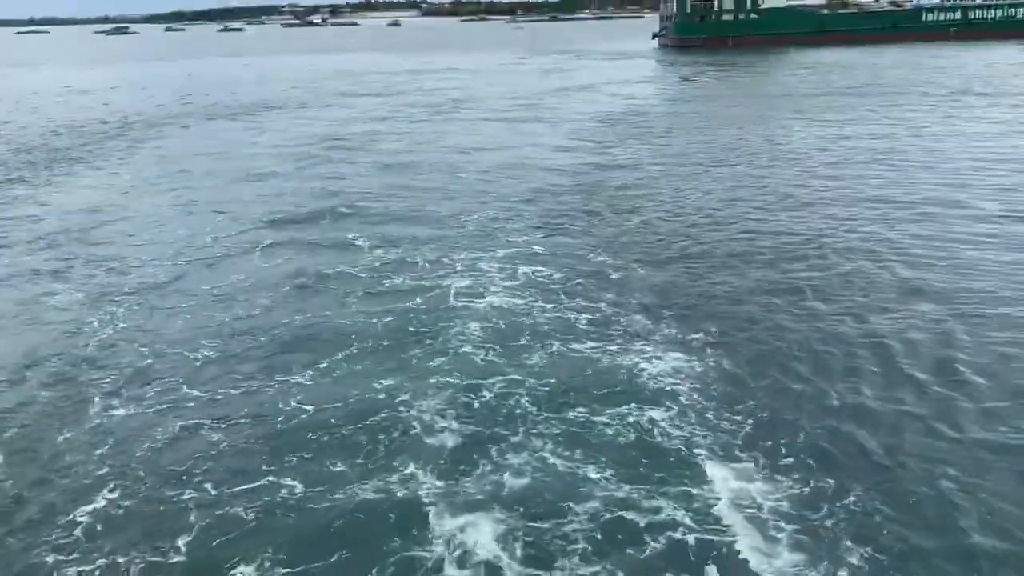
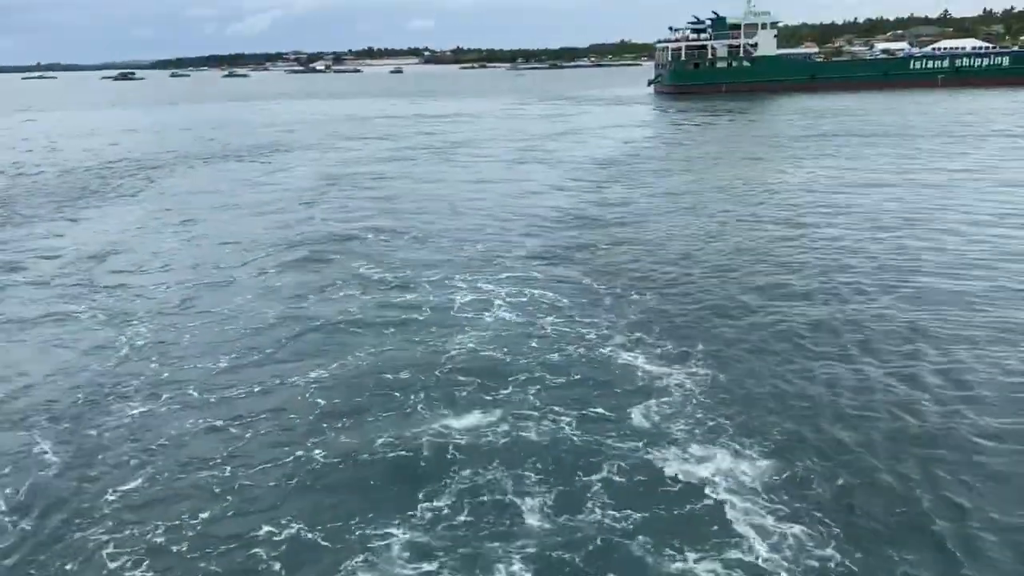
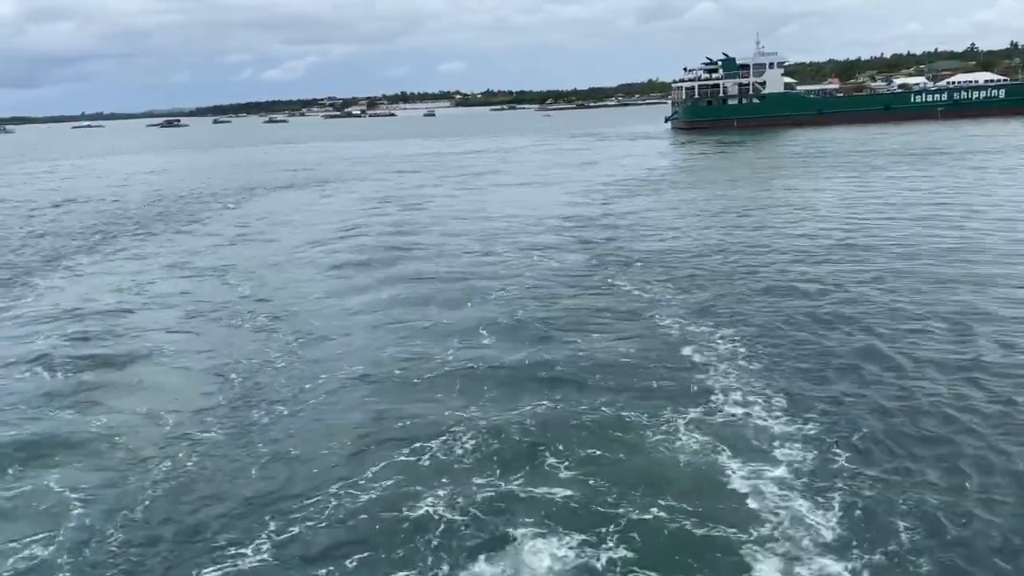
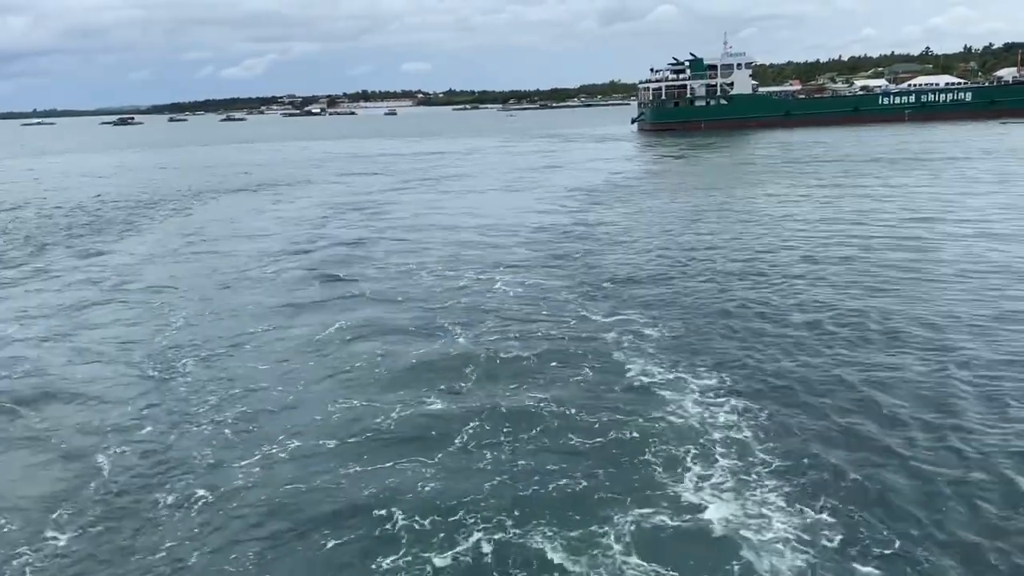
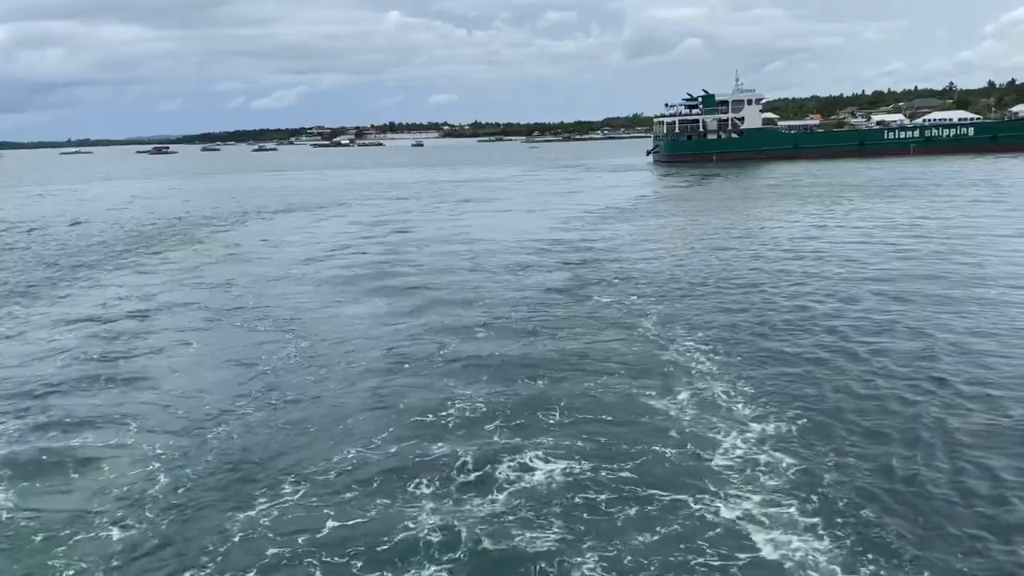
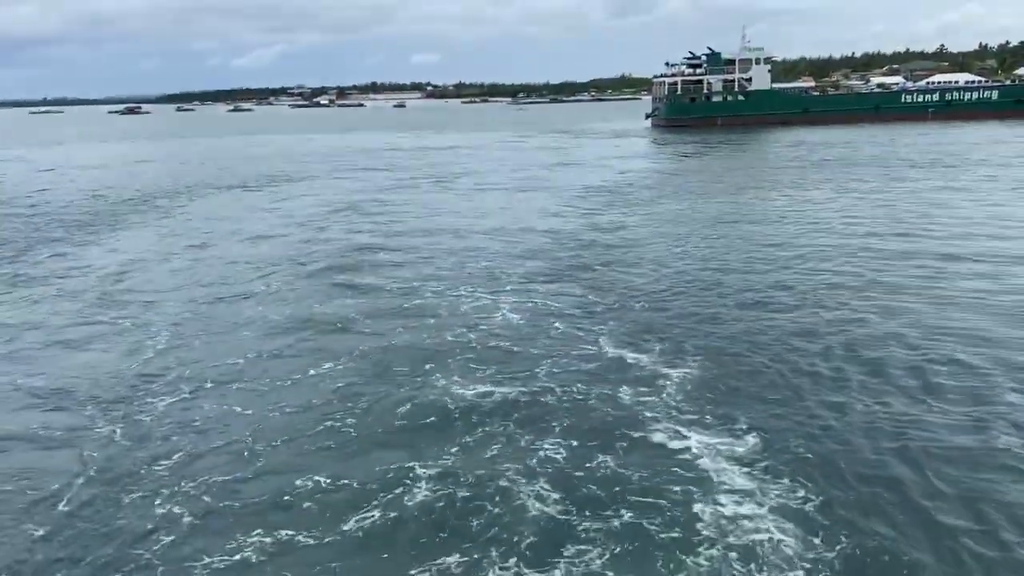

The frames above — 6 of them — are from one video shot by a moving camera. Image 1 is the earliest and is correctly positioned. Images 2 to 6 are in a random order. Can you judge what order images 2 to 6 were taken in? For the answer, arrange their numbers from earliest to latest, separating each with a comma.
2, 6, 4, 3, 5
